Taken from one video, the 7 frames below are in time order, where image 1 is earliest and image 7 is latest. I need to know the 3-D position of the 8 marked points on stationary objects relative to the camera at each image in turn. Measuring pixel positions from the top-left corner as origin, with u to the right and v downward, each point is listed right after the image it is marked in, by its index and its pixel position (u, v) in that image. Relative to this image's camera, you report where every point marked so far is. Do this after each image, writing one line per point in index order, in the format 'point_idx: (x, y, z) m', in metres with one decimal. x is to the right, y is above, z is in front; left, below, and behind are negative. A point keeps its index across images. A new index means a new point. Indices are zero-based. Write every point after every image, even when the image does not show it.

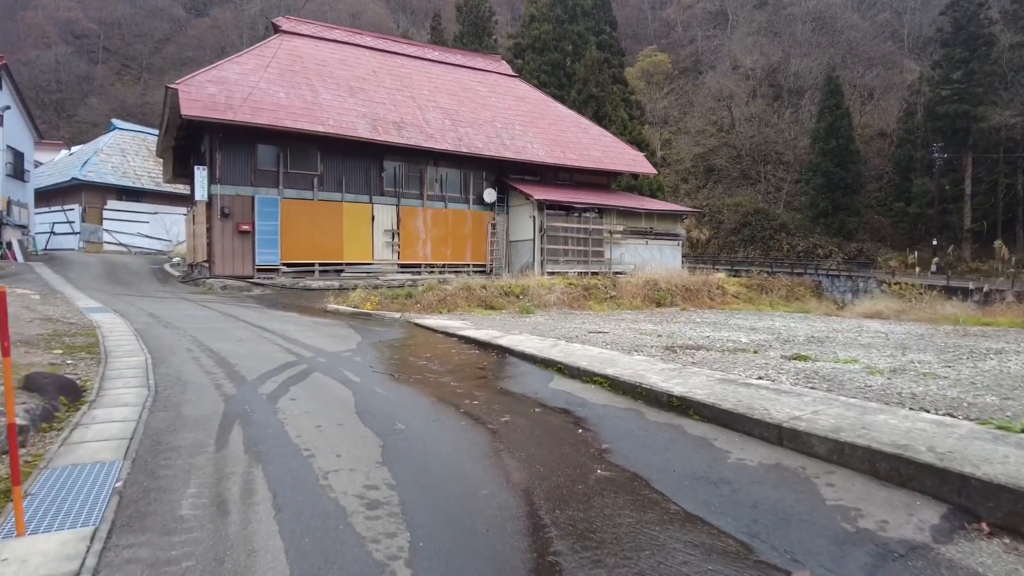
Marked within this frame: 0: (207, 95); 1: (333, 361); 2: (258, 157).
0: (-7.4, +4.7, +15.8) m
1: (-2.0, -0.8, +7.3) m
2: (-6.5, +3.3, +16.7) m
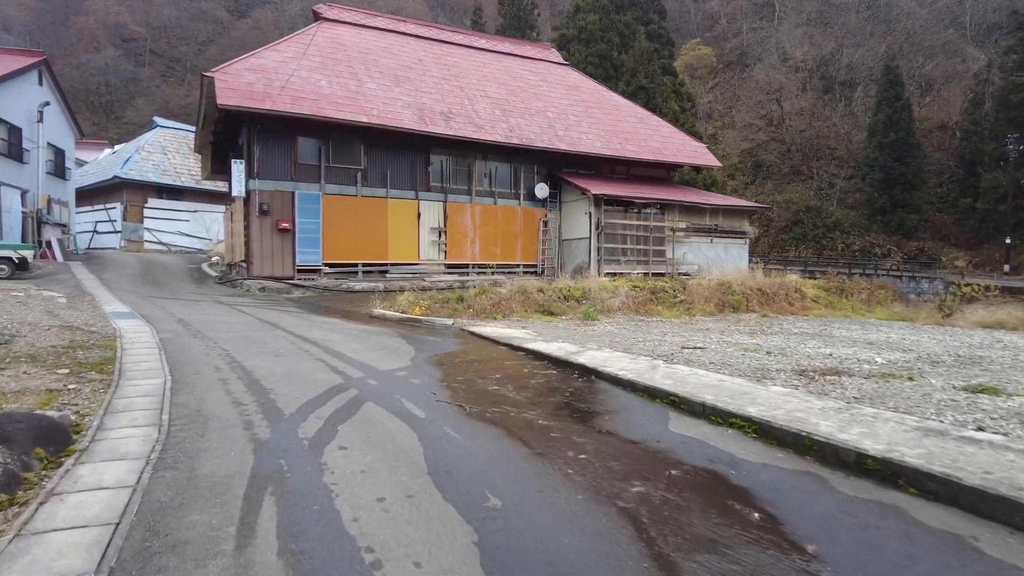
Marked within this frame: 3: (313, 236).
0: (-6.1, +4.6, +14.8) m
1: (-1.1, -0.9, +6.1) m
2: (-5.1, +3.3, +15.6) m
3: (-4.8, +1.3, +15.7) m
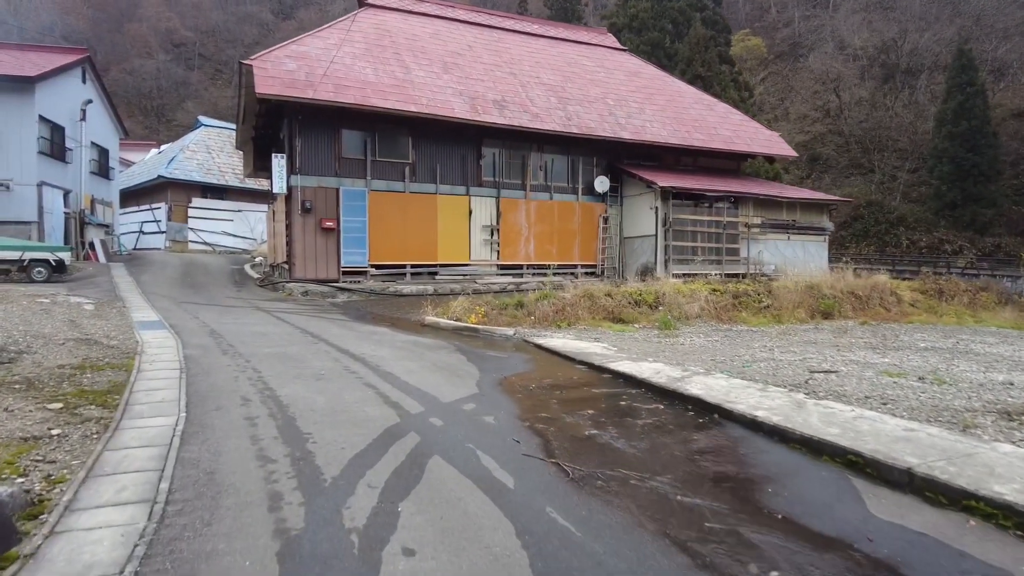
0: (-4.8, +4.6, +13.7) m
1: (-0.4, -1.0, +4.7) m
2: (-3.8, +3.2, +14.5) m
3: (-3.4, +1.2, +14.6) m
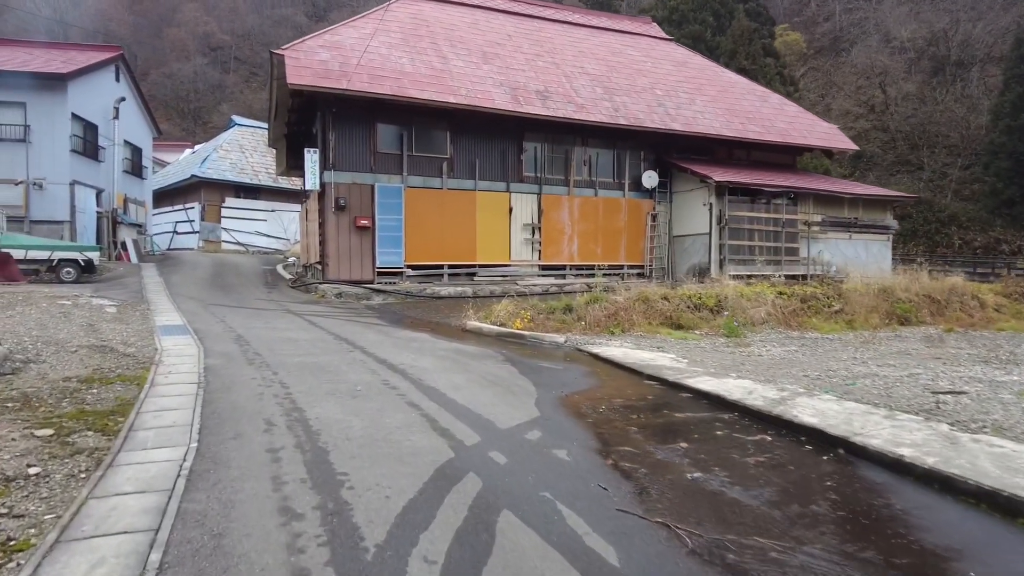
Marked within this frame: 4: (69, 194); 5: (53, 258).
0: (-3.9, +4.5, +13.0) m
1: (+0.1, -1.0, +3.9) m
2: (-2.8, +3.2, +13.8) m
3: (-2.5, +1.2, +13.9) m
4: (-12.0, +2.5, +17.7) m
5: (-9.8, +0.6, +13.9) m
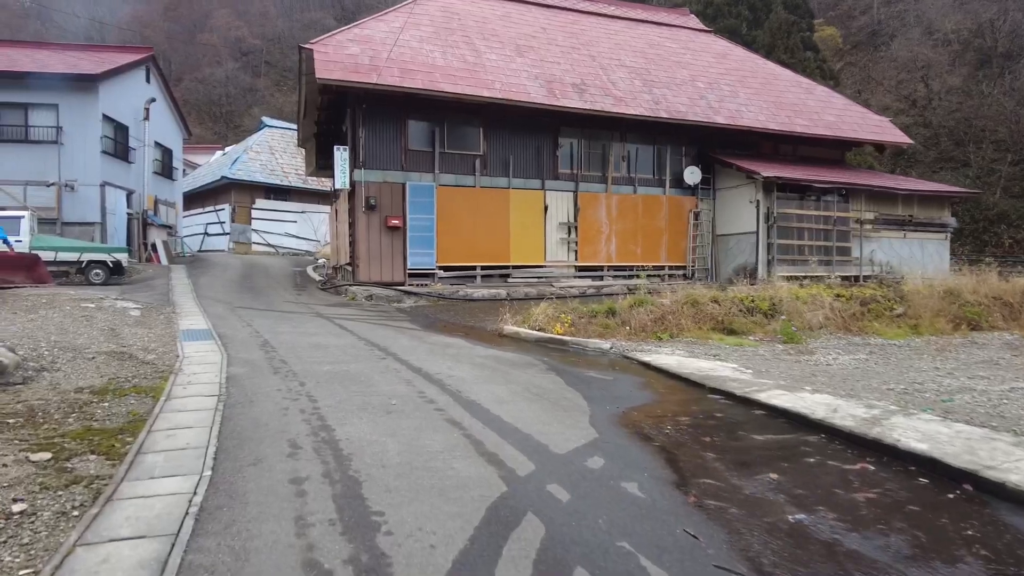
0: (-3.2, +4.5, +12.6) m
1: (+0.4, -1.0, +3.3) m
2: (-2.1, +3.1, +13.3) m
3: (-1.8, +1.1, +13.4) m
4: (-11.1, +2.5, +17.6) m
5: (-9.1, +0.6, +13.7) m
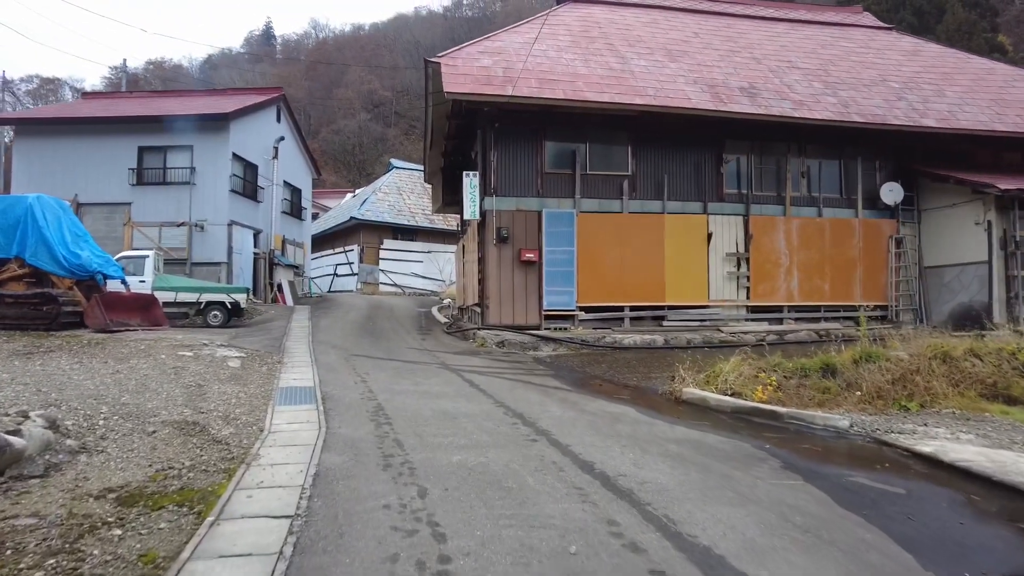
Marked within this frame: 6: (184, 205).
0: (-0.6, +3.8, +11.1) m
1: (+1.2, -1.2, +0.9) m
2: (+0.6, +2.3, +11.5) m
3: (+0.9, +0.3, +11.4) m
4: (-7.5, +1.4, +17.3) m
5: (-6.2, -0.2, +13.0) m
6: (-8.7, +2.2, +17.3) m
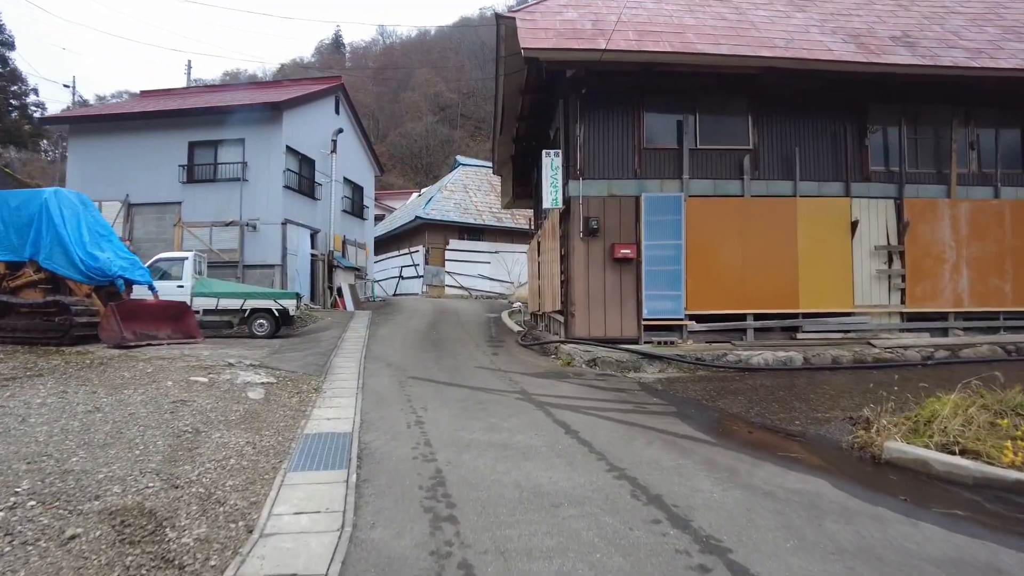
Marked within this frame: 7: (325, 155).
0: (+0.7, +3.7, +9.0) m
1: (+1.5, -1.2, -1.3) m
2: (+1.9, +2.3, +9.3) m
3: (+2.2, +0.3, +9.1) m
4: (-5.6, +1.3, +15.8) m
5: (-4.7, -0.3, +11.4) m
6: (-6.8, +2.1, +16.0) m
7: (-5.3, +3.8, +18.5) m
